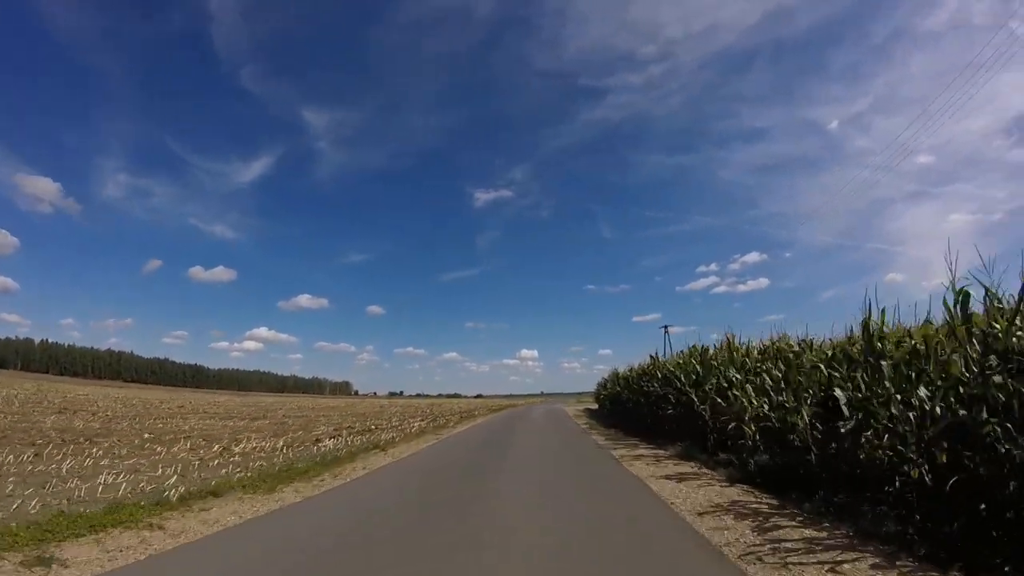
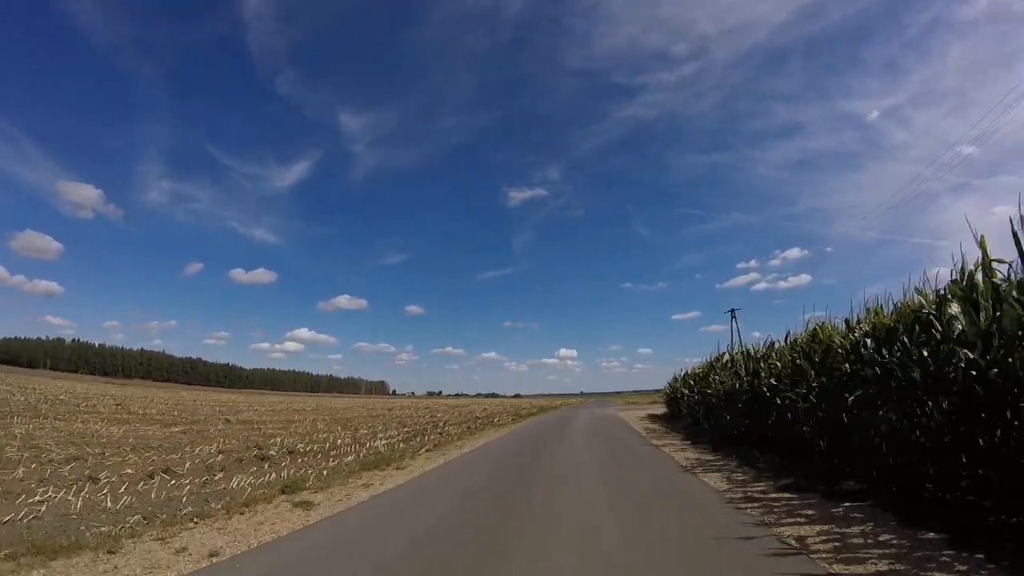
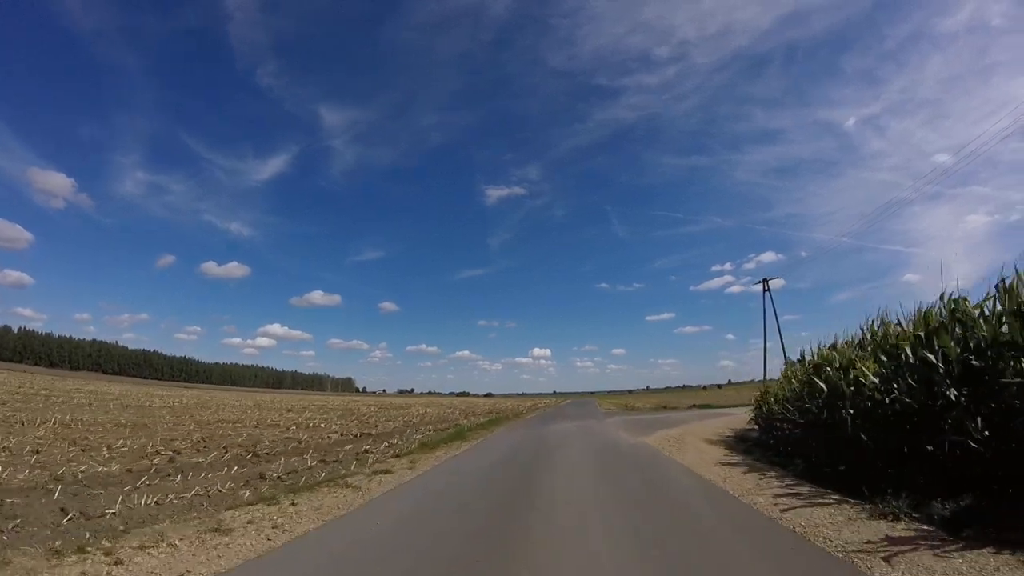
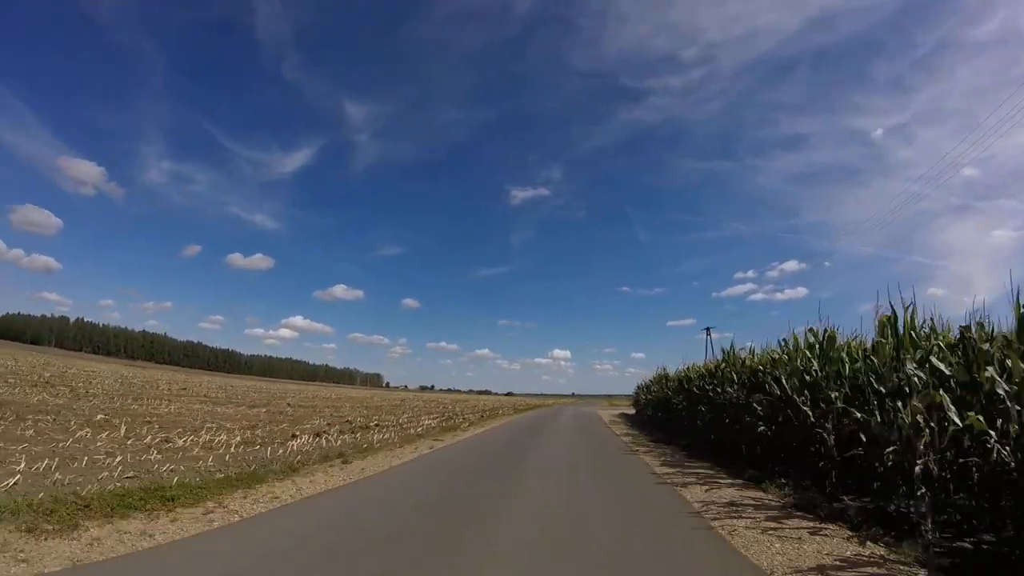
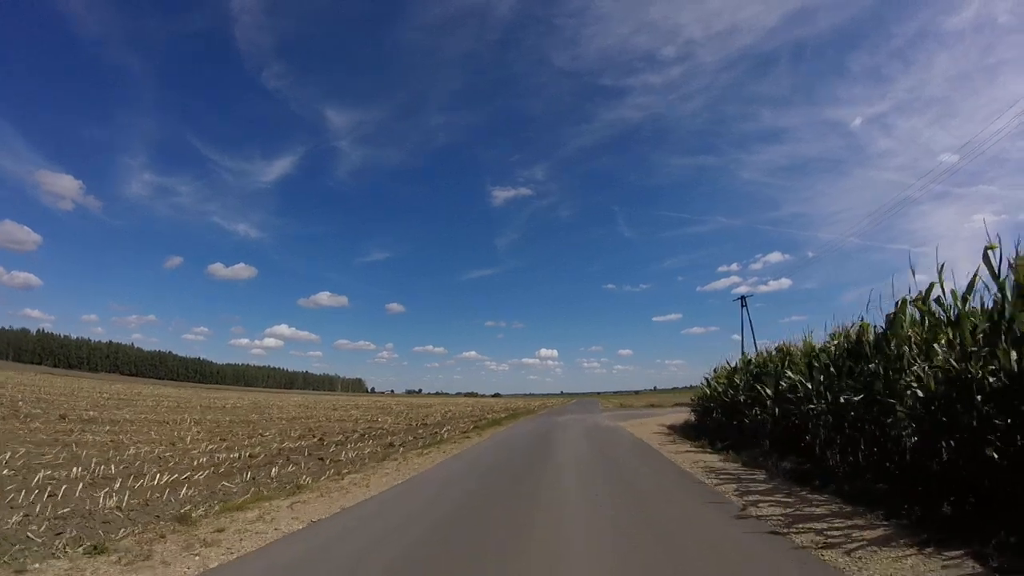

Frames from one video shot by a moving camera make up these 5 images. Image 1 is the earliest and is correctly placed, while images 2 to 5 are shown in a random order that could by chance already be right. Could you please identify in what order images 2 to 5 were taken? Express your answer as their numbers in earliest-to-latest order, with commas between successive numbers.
4, 2, 5, 3
